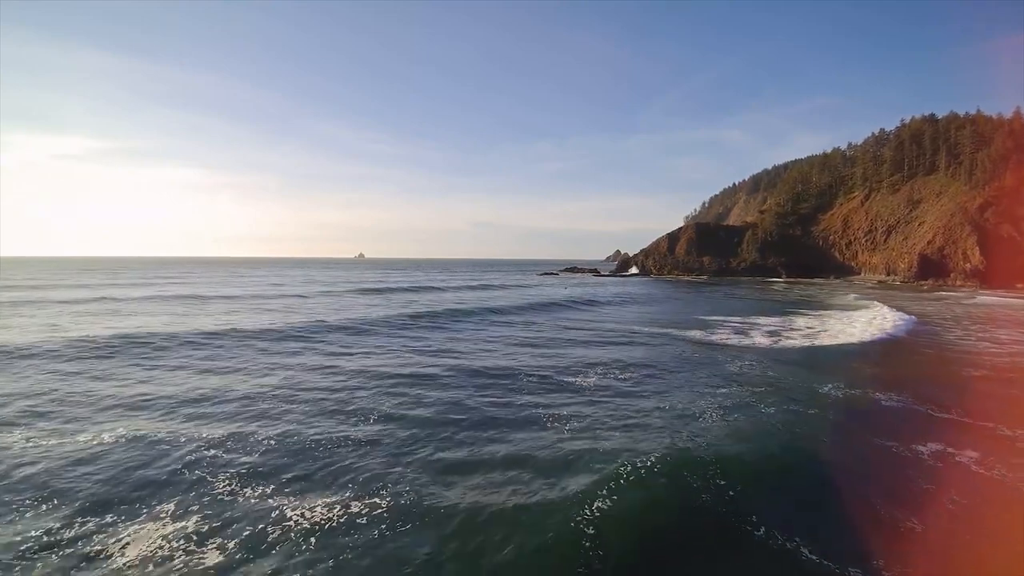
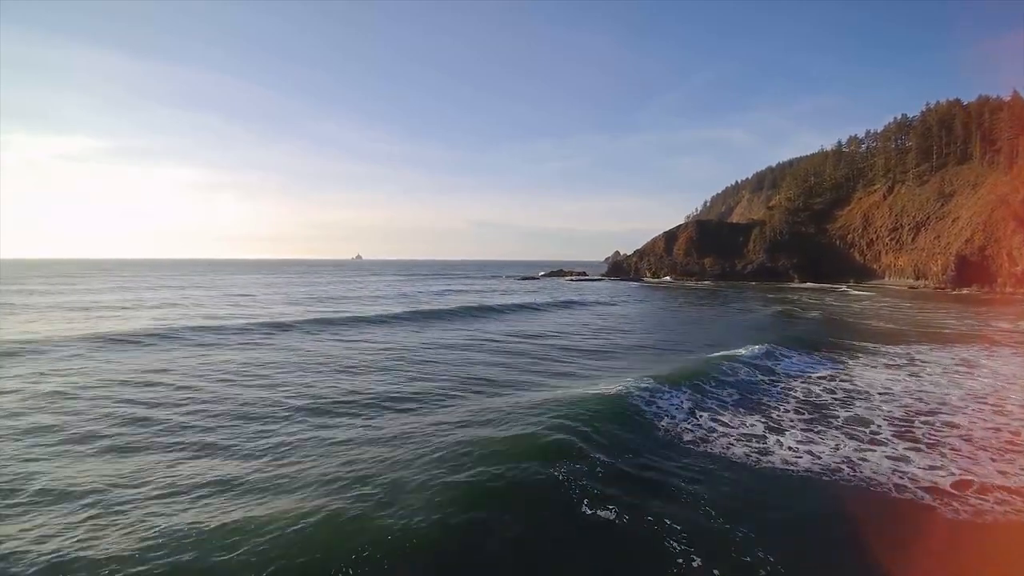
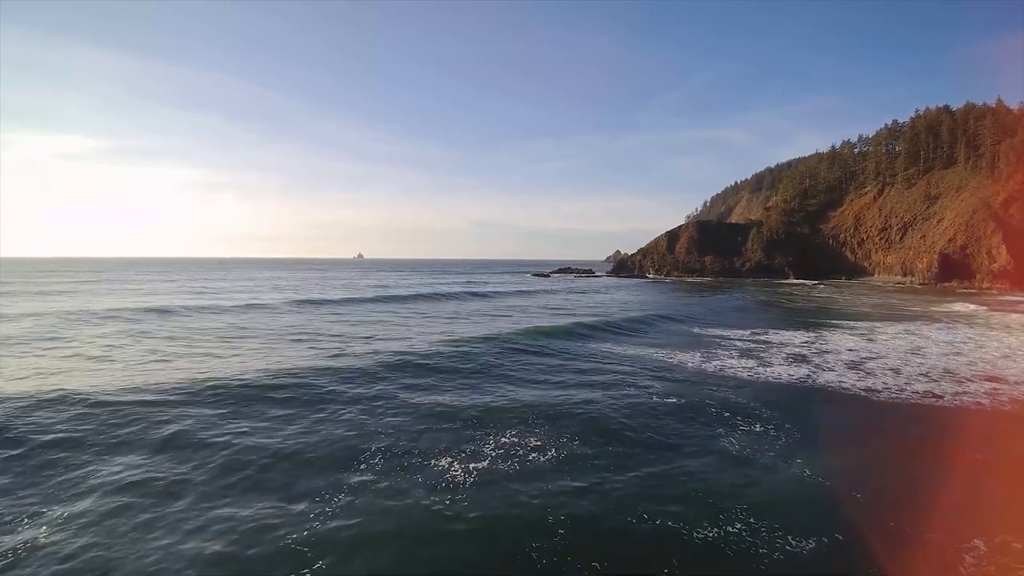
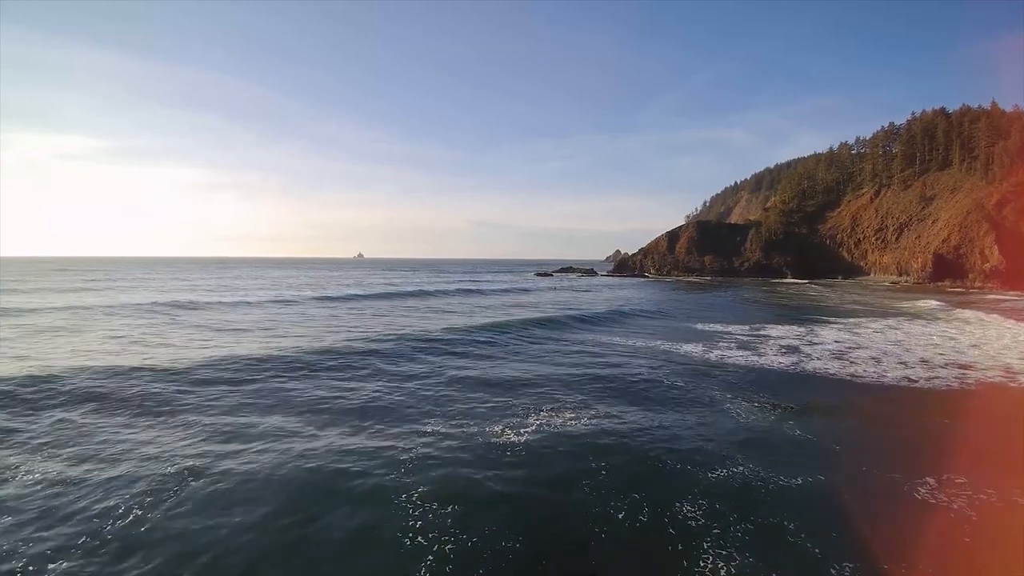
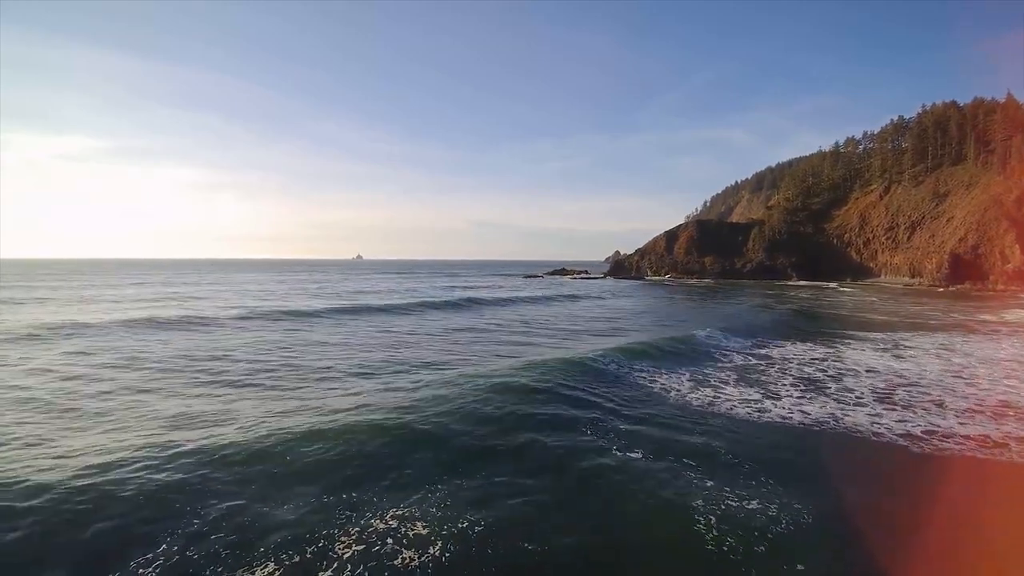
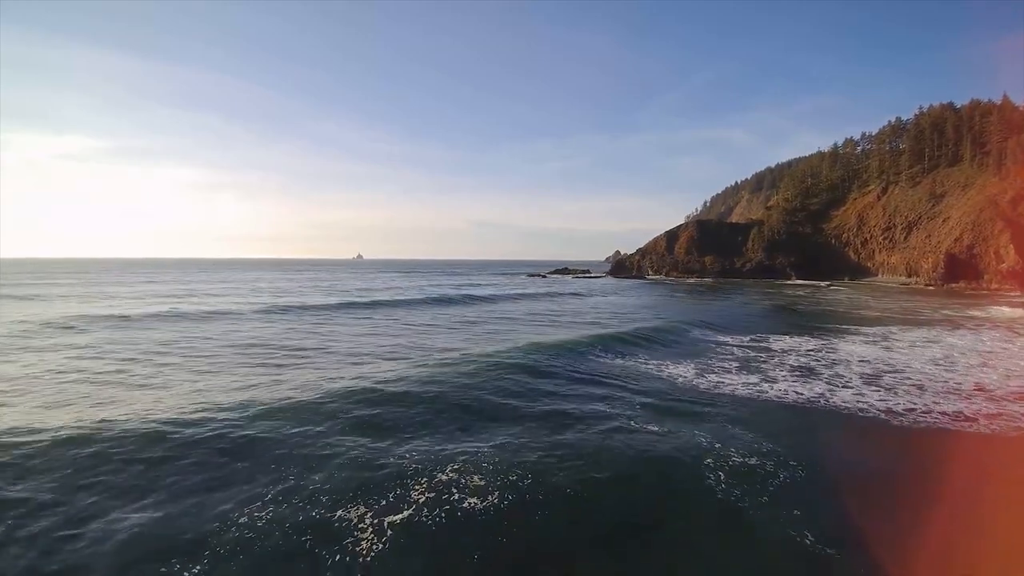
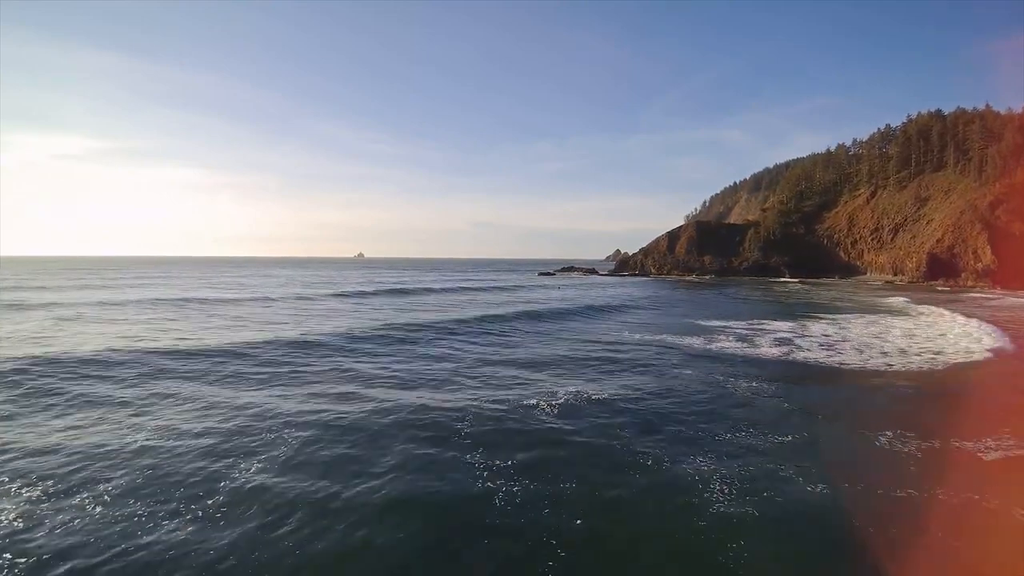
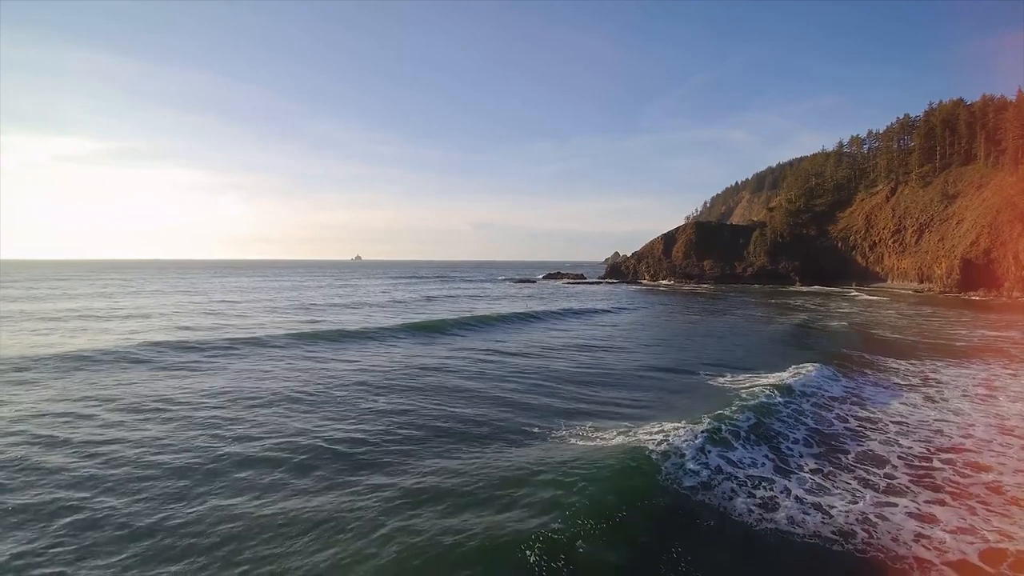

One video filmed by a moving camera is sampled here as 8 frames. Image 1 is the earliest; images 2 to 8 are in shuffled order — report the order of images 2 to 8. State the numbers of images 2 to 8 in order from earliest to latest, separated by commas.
7, 4, 3, 6, 5, 2, 8
